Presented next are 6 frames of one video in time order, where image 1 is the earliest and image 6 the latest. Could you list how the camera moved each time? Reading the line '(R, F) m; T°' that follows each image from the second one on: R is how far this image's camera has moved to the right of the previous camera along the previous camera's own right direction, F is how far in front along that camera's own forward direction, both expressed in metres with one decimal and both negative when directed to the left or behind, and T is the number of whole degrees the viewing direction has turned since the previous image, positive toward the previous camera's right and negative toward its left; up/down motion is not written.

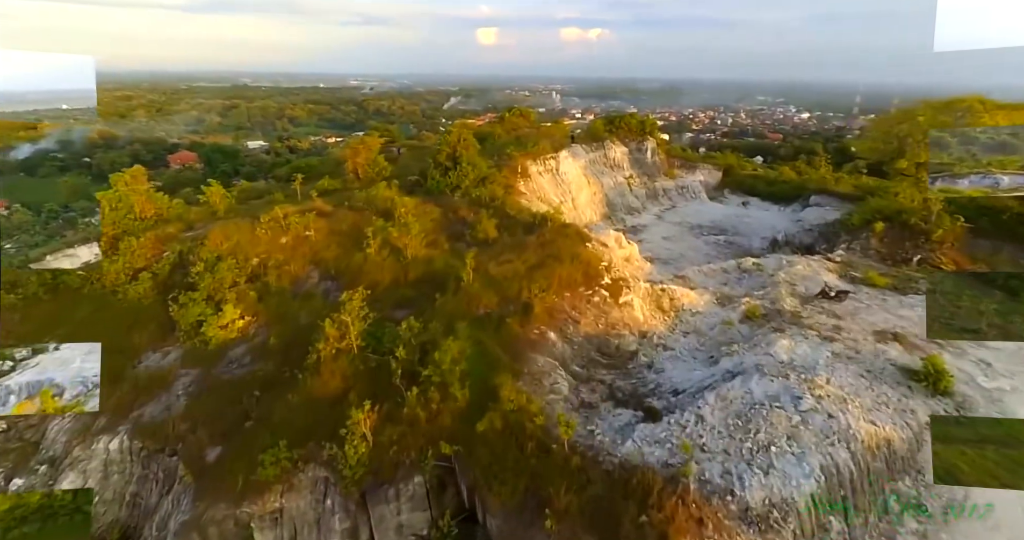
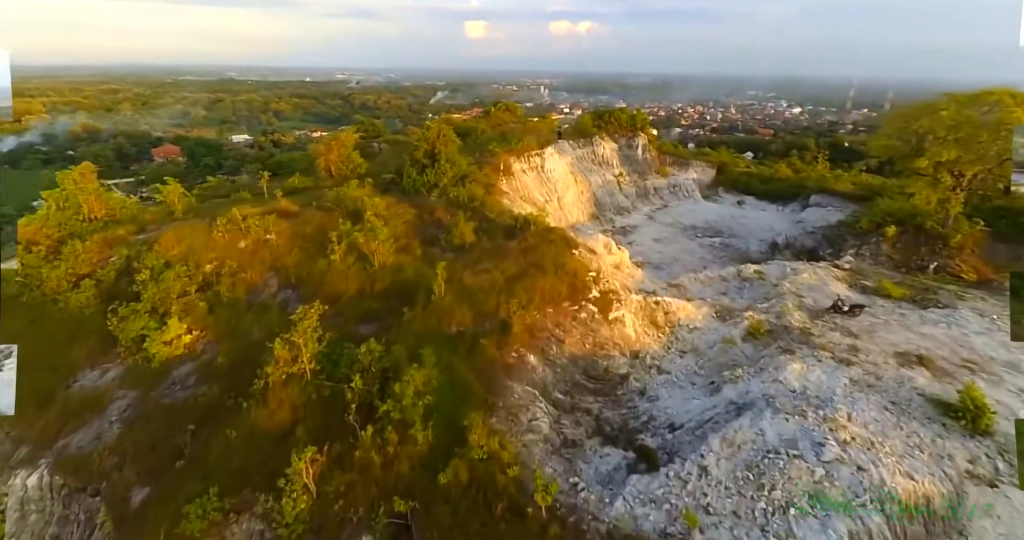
(+0.3, +1.3) m; +1°
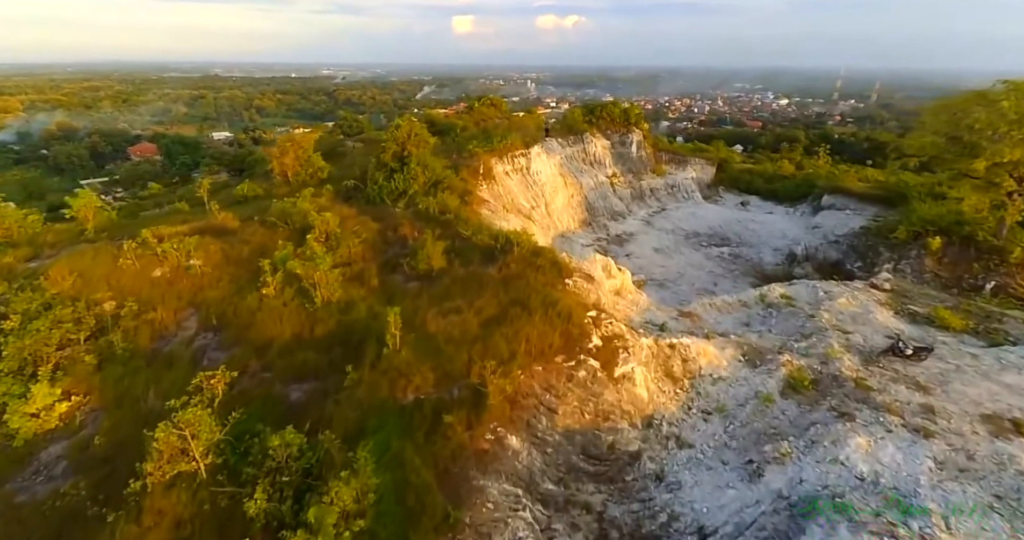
(+0.2, +2.2) m; +1°
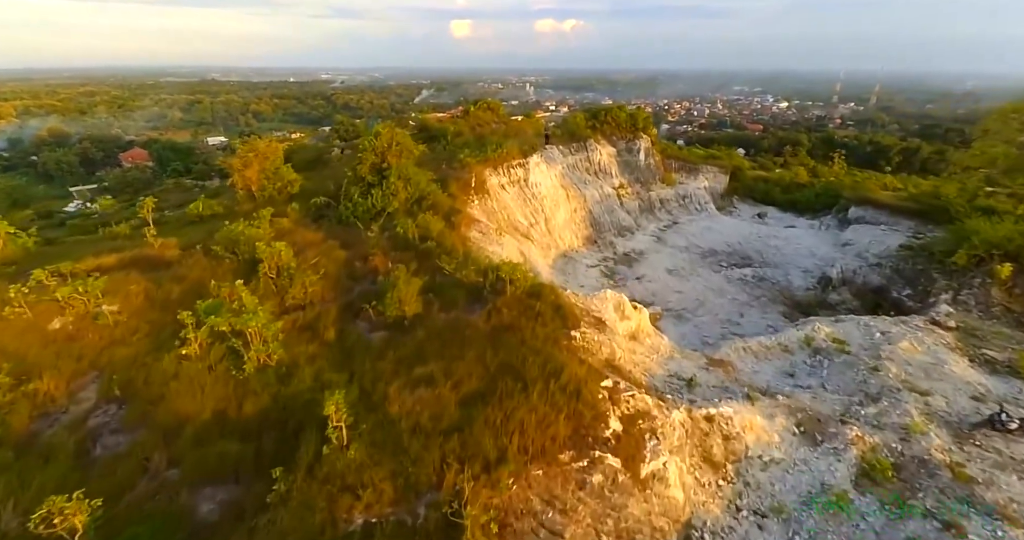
(+0.1, +1.9) m; 0°
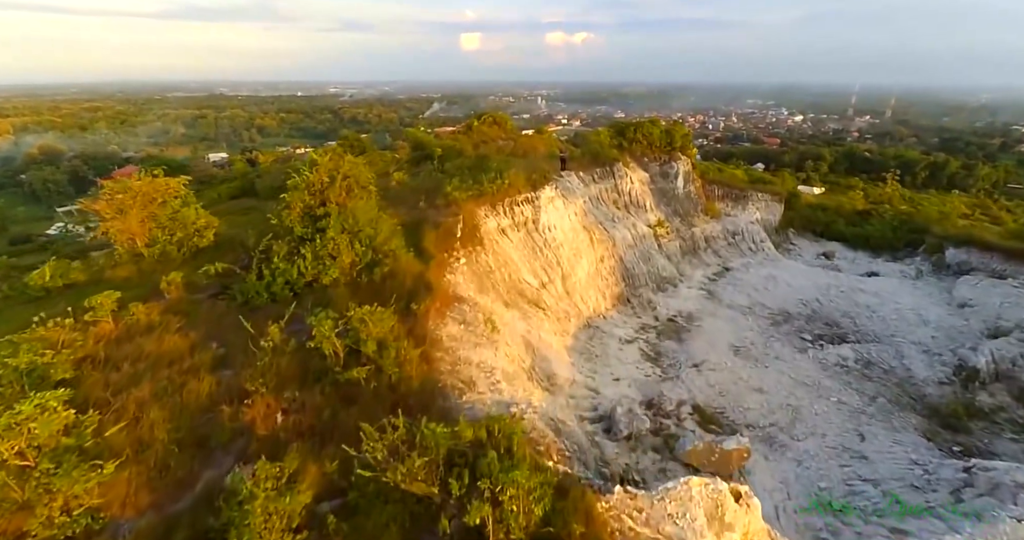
(+0.1, +4.3) m; -1°
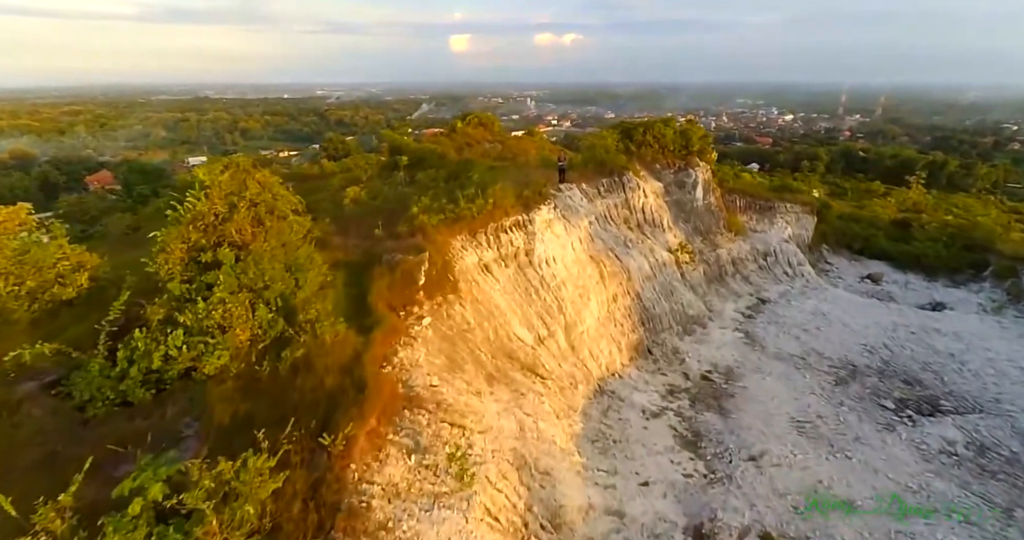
(+0.1, +3.0) m; +1°
